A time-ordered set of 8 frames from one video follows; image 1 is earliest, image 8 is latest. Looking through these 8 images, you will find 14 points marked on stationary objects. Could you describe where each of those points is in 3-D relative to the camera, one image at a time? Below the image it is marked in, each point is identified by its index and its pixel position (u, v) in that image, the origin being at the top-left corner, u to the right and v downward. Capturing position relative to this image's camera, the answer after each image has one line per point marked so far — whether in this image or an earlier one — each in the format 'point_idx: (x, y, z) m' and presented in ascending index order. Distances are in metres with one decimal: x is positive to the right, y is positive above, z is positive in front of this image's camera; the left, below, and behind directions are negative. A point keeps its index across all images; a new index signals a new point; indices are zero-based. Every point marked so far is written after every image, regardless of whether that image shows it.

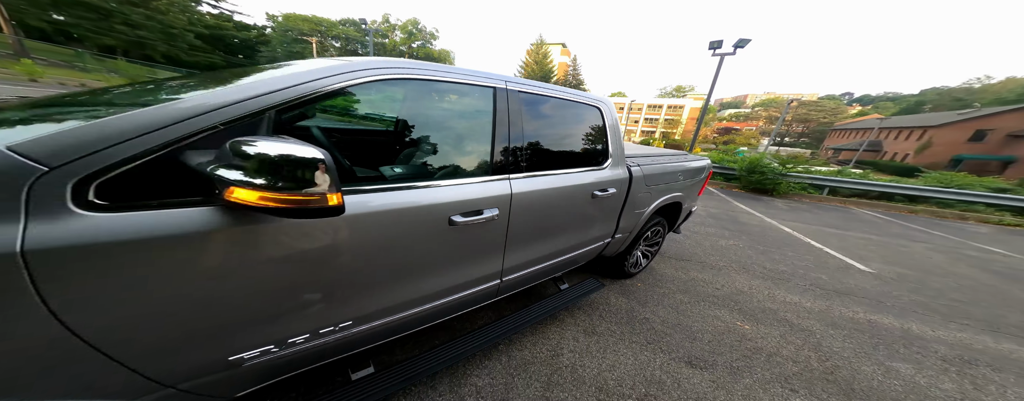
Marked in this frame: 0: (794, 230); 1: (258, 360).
0: (+4.4, -0.4, +4.2) m
1: (-0.7, -0.5, +0.8) m
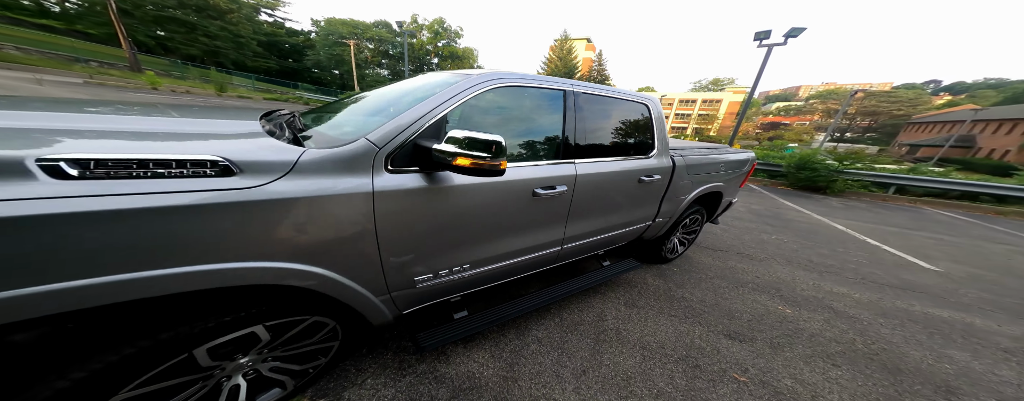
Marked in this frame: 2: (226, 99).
0: (+5.1, -0.4, +4.1) m
1: (-0.4, -0.4, +1.2) m
2: (-11.7, +4.2, +11.2) m
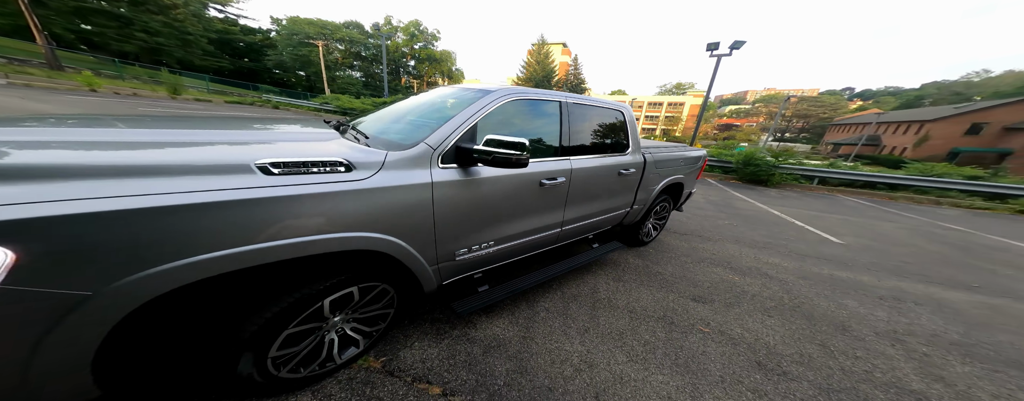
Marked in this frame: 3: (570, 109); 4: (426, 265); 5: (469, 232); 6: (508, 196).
0: (+4.9, -0.2, +4.9) m
1: (-0.3, -0.3, +1.5) m
2: (-12.6, +3.8, +10.3) m
3: (+0.5, +0.7, +2.0) m
4: (-0.4, -0.3, +1.4) m
5: (-0.2, -0.2, +1.5) m
6: (0.0, 0.0, +1.6) m
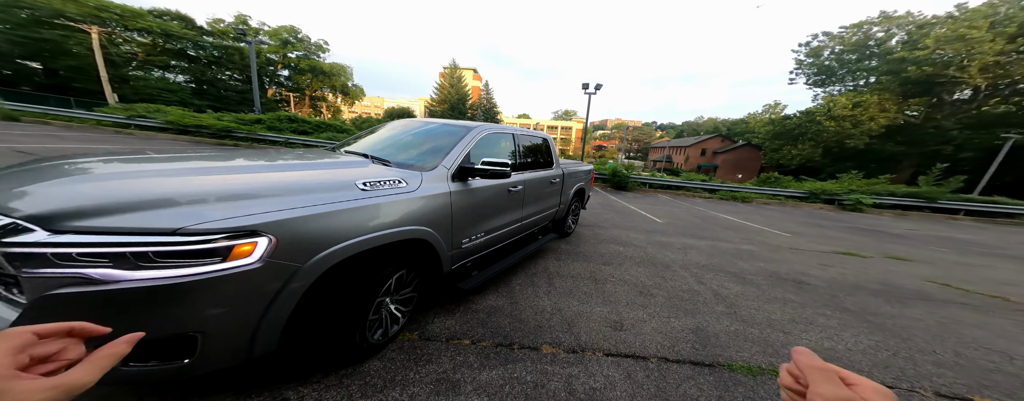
0: (+3.1, -0.2, +7.1) m
1: (-0.3, -0.3, +2.0) m
2: (-15.5, +2.1, +5.5) m
3: (+0.1, +0.6, +2.8) m
4: (-0.4, -0.4, +1.8) m
5: (-0.3, -0.2, +2.0) m
6: (-0.2, 0.0, +2.2) m
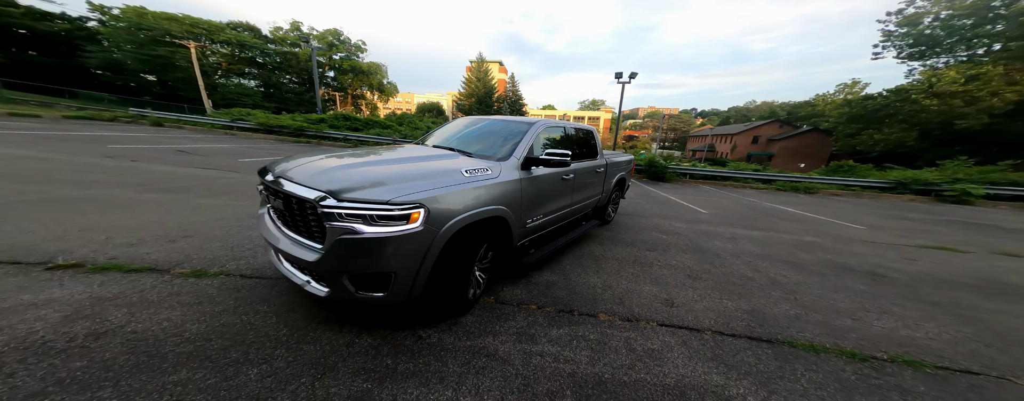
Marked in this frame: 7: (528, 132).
0: (+4.2, +0.1, +6.9) m
1: (+0.1, -0.2, +2.2) m
2: (-14.4, +2.5, +7.5) m
3: (+0.7, +0.8, +3.0) m
4: (0.0, -0.2, +2.0) m
5: (+0.2, -0.1, +2.2) m
6: (+0.3, +0.1, +2.4) m
7: (+0.2, +0.6, +2.5) m
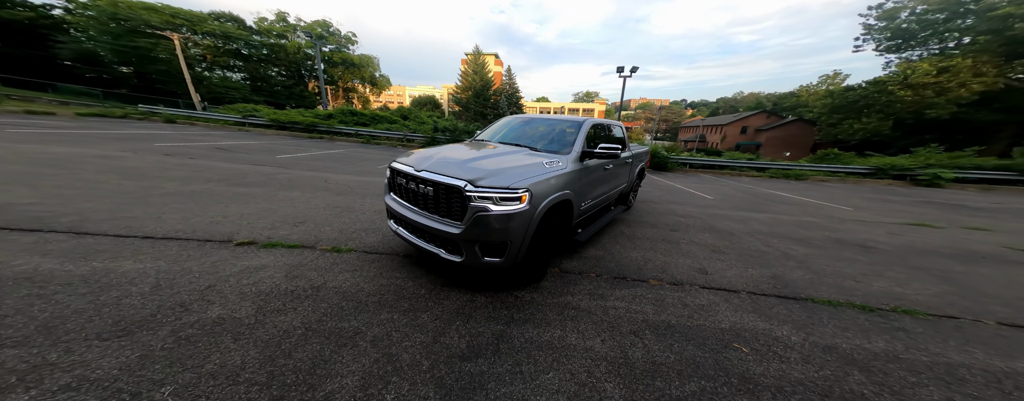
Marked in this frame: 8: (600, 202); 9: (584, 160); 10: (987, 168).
0: (+4.6, +0.4, +7.3) m
1: (+0.7, -0.1, +2.5) m
2: (-14.1, +2.5, +7.4) m
3: (+1.2, +1.0, +3.3) m
4: (+0.6, -0.1, +2.4) m
5: (+0.7, +0.1, +2.5) m
6: (+0.9, +0.3, +2.7) m
7: (+0.7, +0.7, +2.8) m
8: (+1.0, 0.0, +3.1) m
9: (+0.7, +0.4, +2.5) m
10: (+14.7, +1.0, +8.3) m
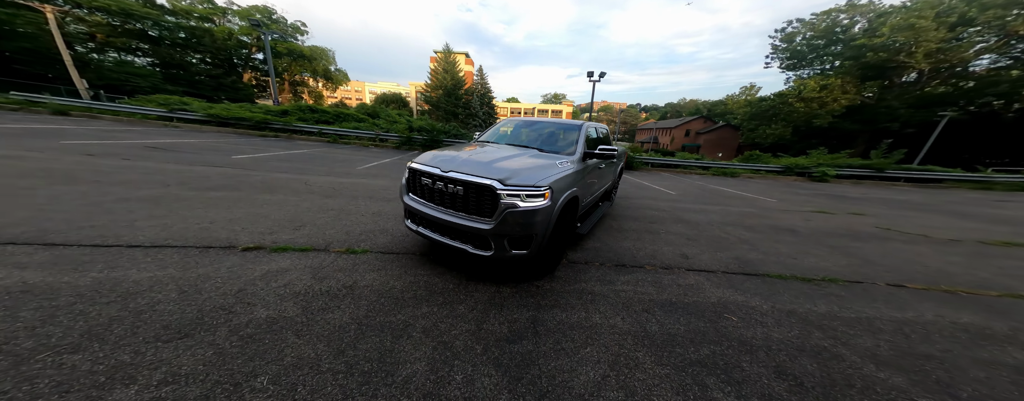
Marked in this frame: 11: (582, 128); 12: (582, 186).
0: (+4.0, +0.5, +7.9) m
1: (+0.7, 0.0, +2.8) m
2: (-14.6, +2.2, +5.8) m
3: (+1.1, +1.0, +3.6) m
4: (+0.6, 0.0, +2.6) m
5: (+0.7, +0.1, +2.8) m
6: (+0.9, +0.3, +2.9) m
7: (+0.7, +0.8, +3.0) m
8: (+1.0, 0.0, +3.3) m
9: (+0.7, +0.4, +2.7) m
10: (+13.9, +1.3, +10.2) m
11: (+0.8, +0.9, +3.1) m
12: (+0.7, +0.2, +2.6) m
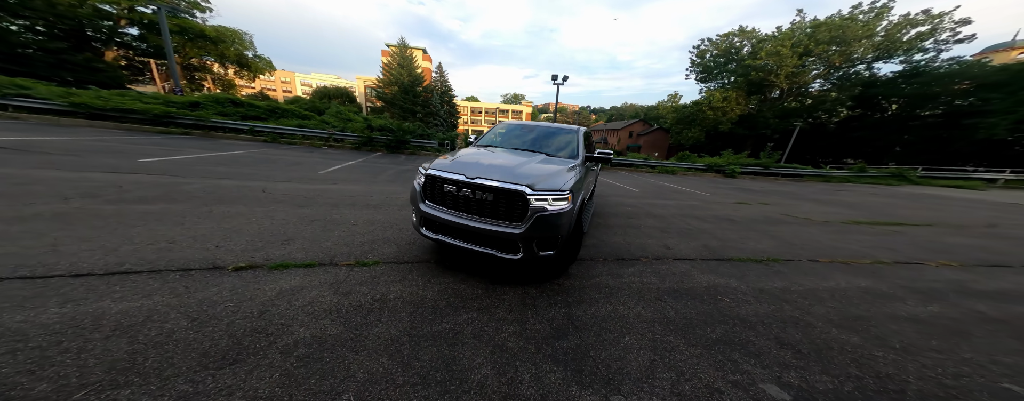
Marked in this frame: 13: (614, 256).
0: (+3.2, +0.6, +8.5) m
1: (+0.7, 0.0, +2.9) m
2: (-14.9, +1.7, +3.5) m
3: (+0.9, +1.0, +3.7) m
4: (+0.7, 0.0, +2.7) m
5: (+0.8, +0.1, +2.9) m
6: (+0.8, +0.3, +3.1) m
7: (+0.7, +0.8, +3.1) m
8: (+0.9, +0.1, +3.5) m
9: (+0.7, +0.5, +2.8) m
10: (+12.5, +1.7, +12.2) m
11: (+0.7, +0.9, +3.2) m
12: (+0.7, +0.2, +2.7) m
13: (+1.0, -0.6, +2.8) m
